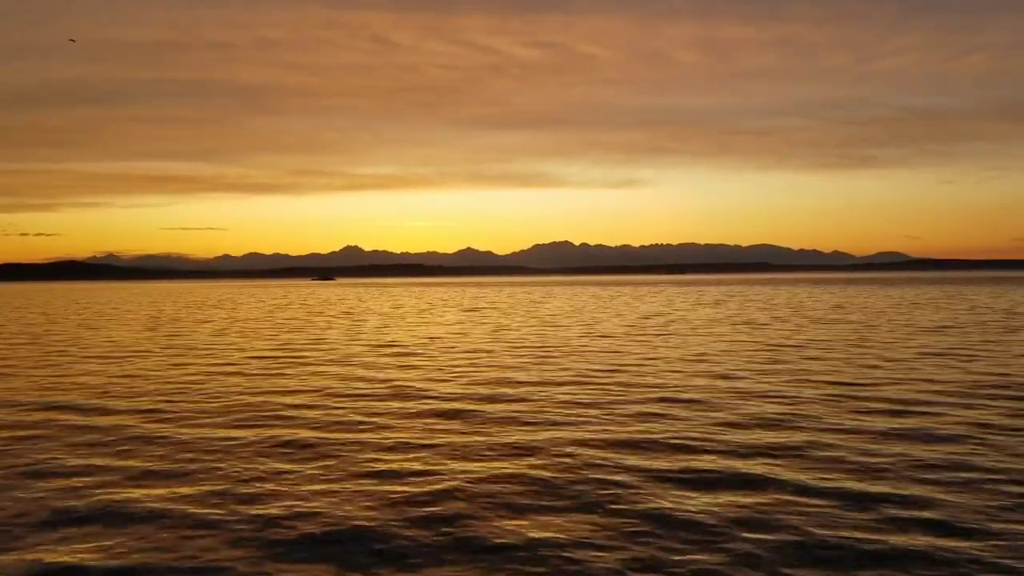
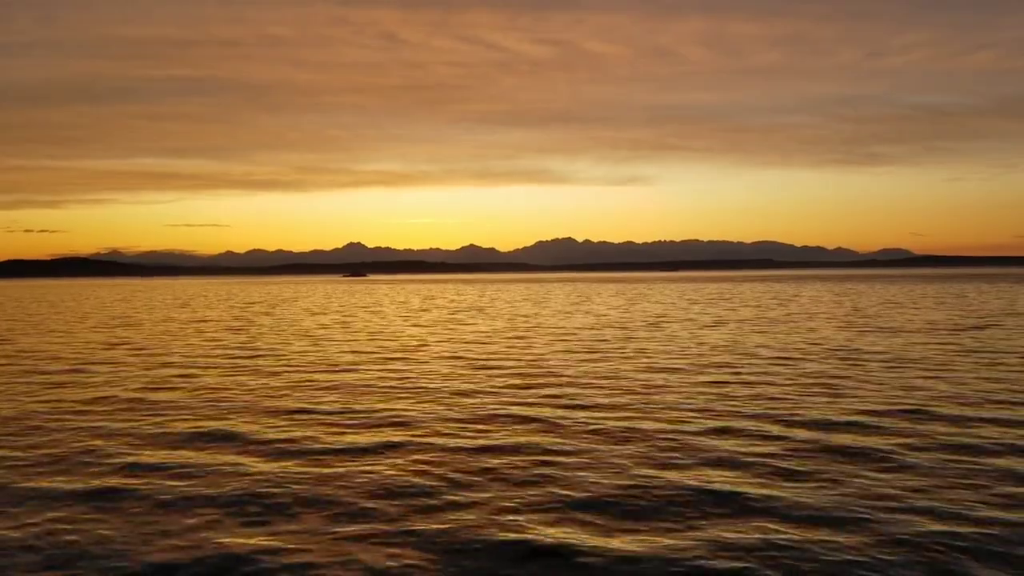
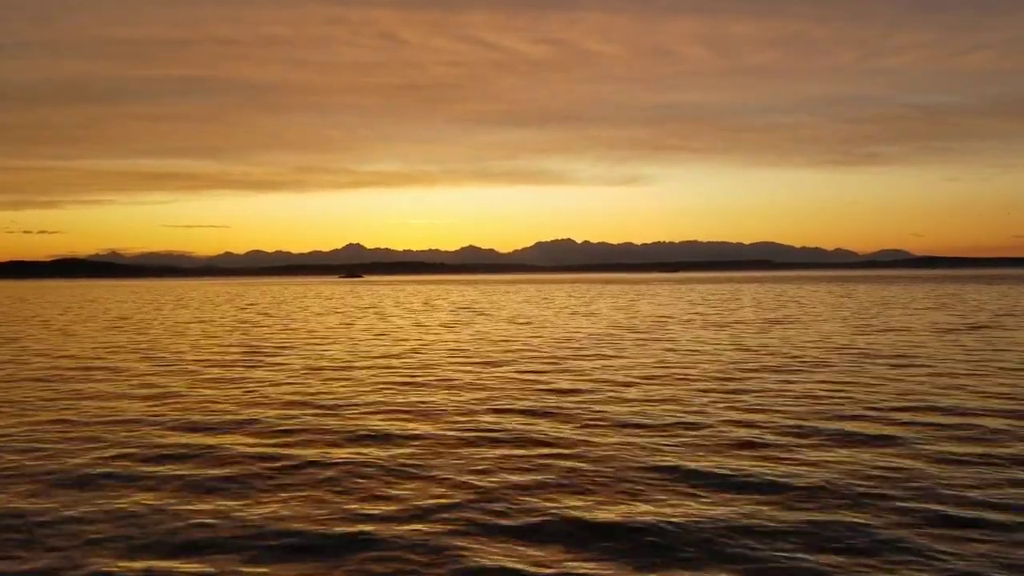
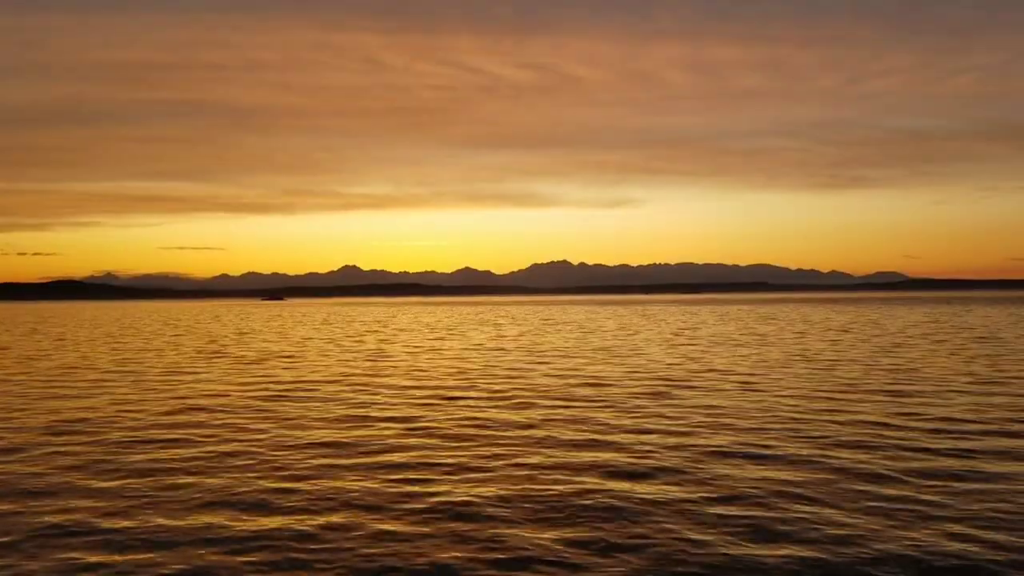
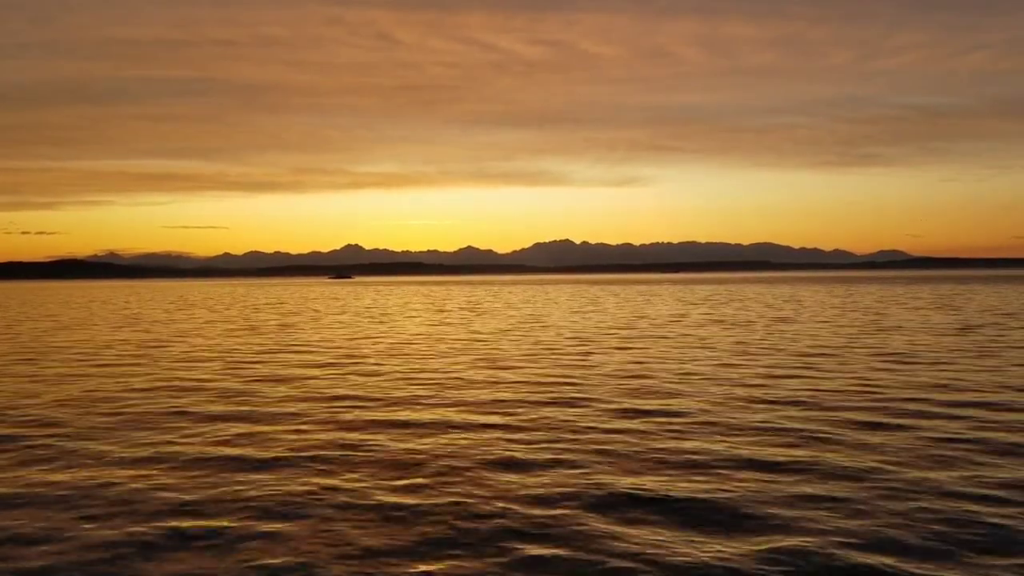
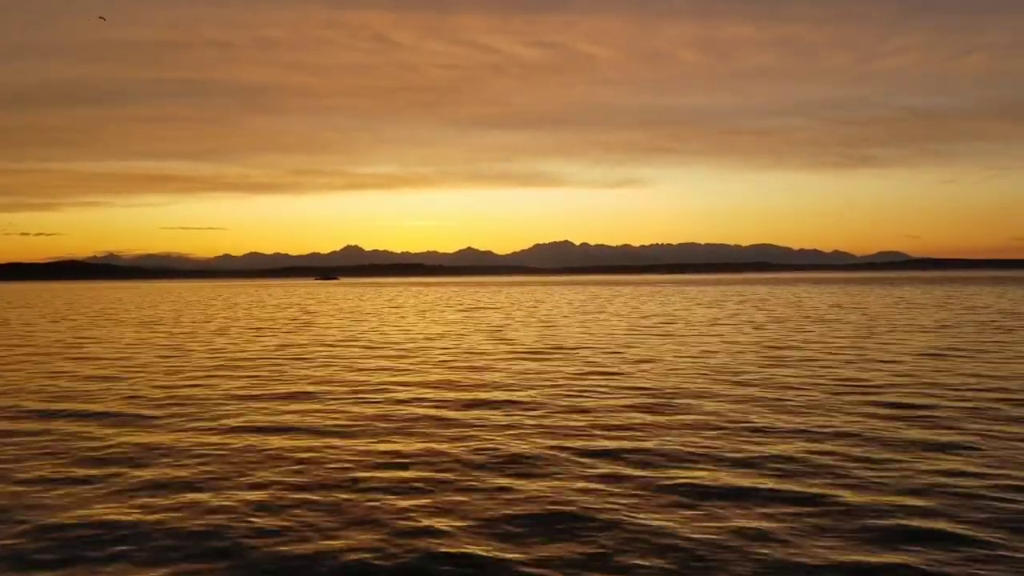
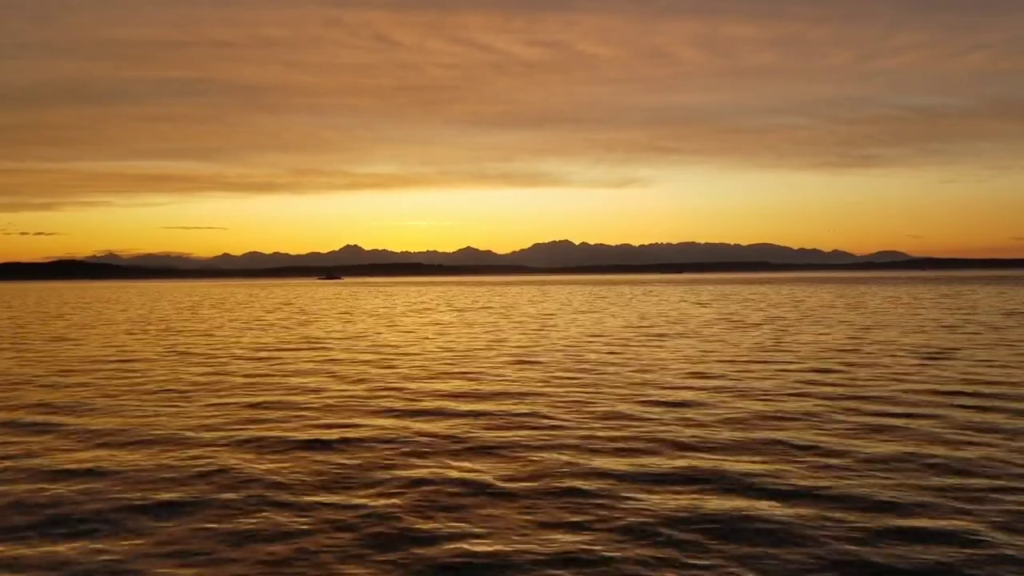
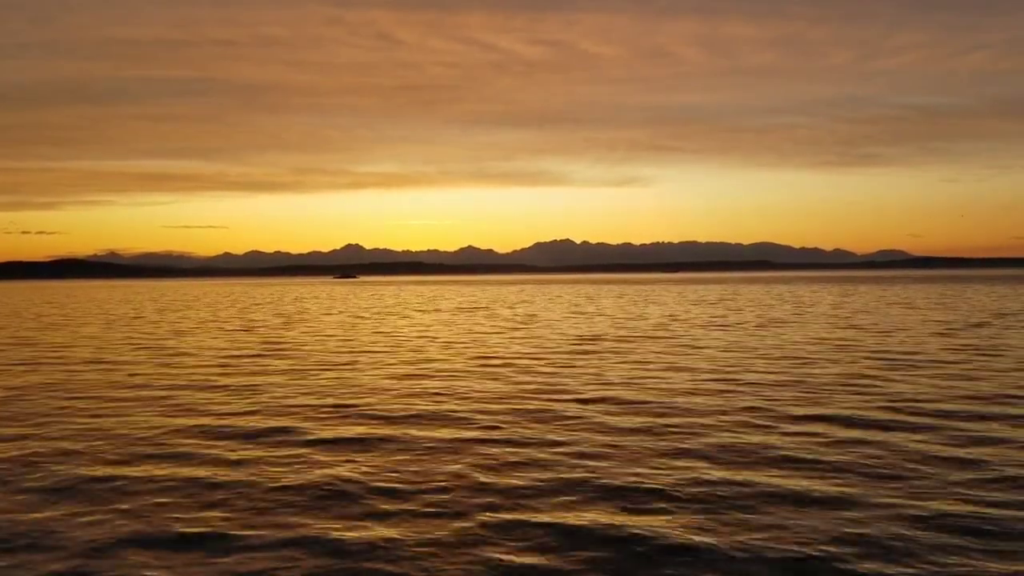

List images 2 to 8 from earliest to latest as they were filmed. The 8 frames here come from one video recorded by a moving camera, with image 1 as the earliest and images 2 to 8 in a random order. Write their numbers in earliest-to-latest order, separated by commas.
6, 7, 5, 8, 3, 2, 4
